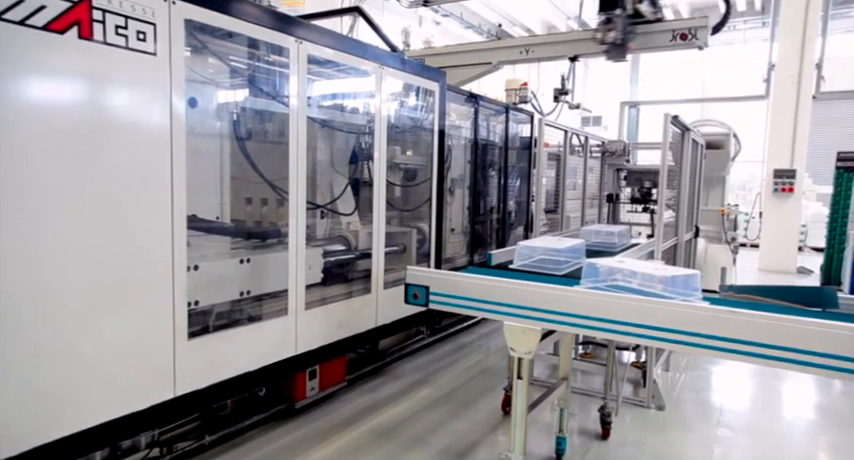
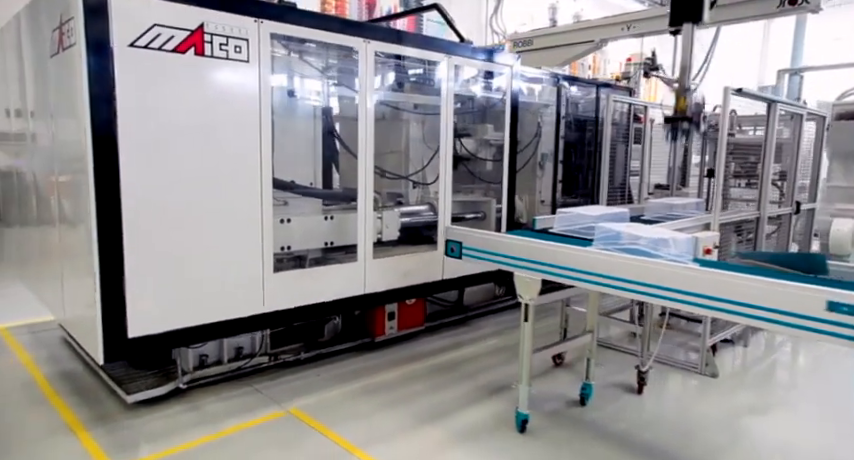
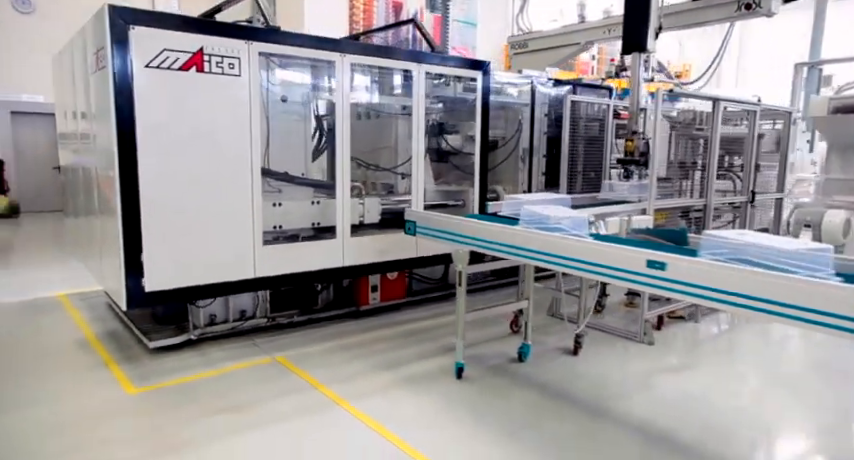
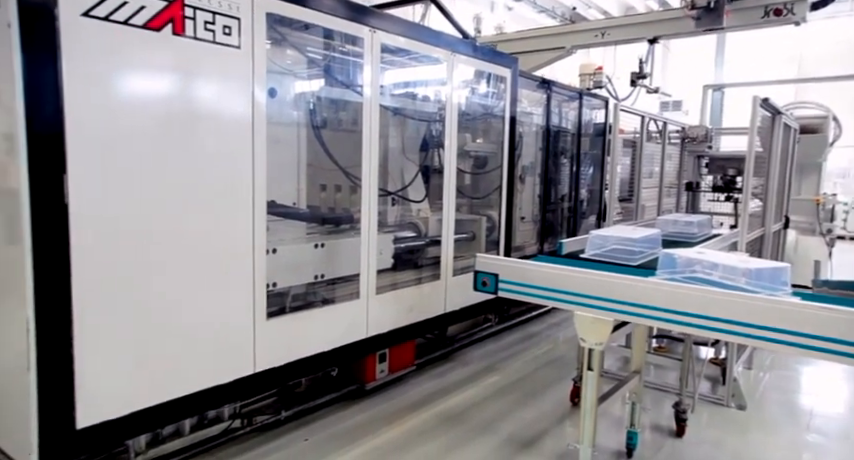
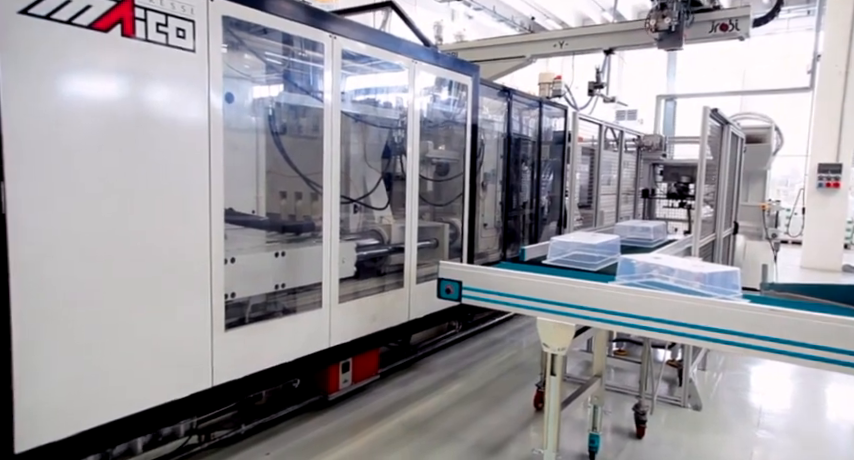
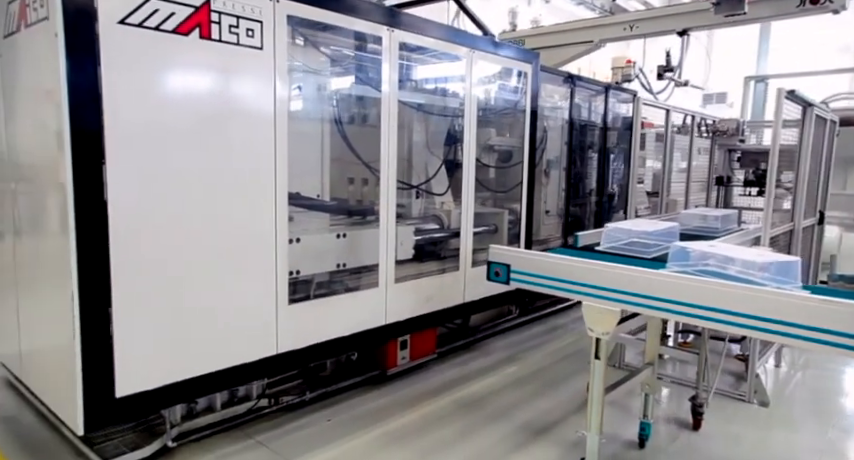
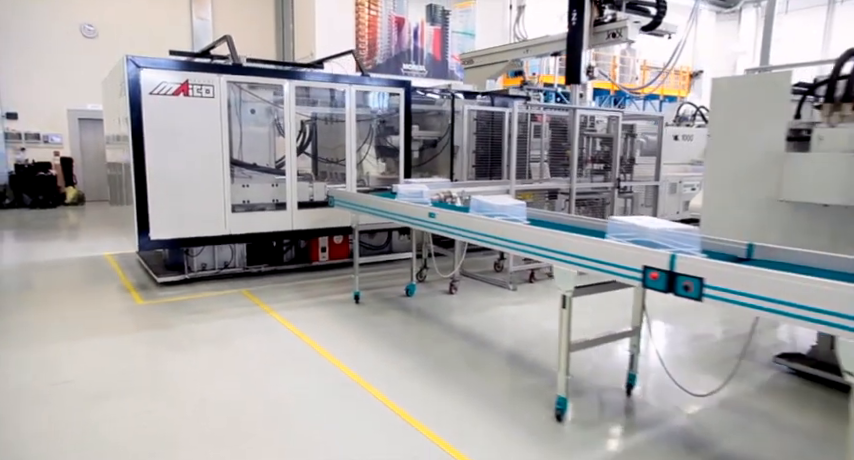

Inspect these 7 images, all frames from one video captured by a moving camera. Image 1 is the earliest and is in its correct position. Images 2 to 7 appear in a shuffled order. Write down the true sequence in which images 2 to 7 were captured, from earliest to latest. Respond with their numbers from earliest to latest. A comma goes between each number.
5, 4, 6, 2, 3, 7
